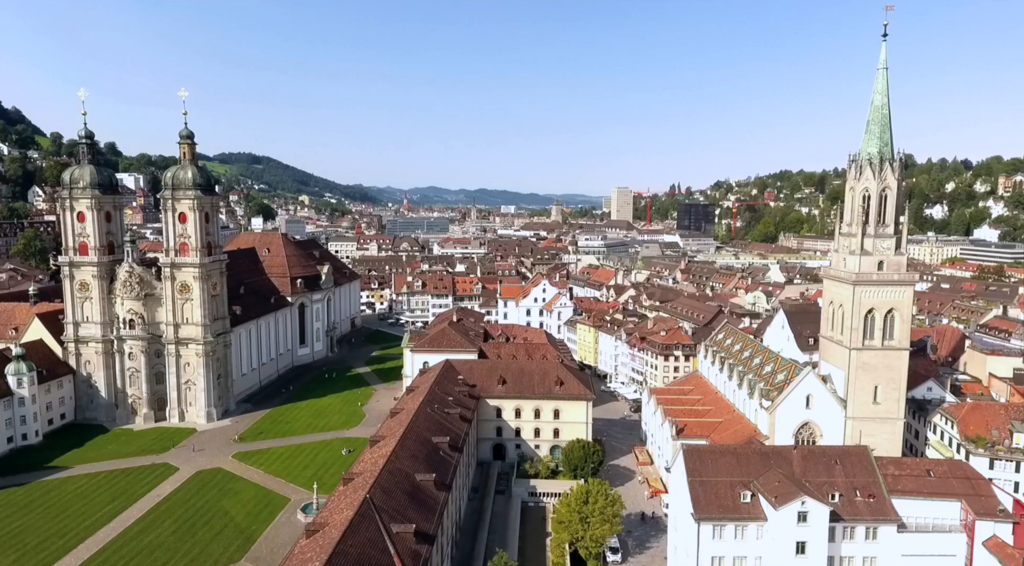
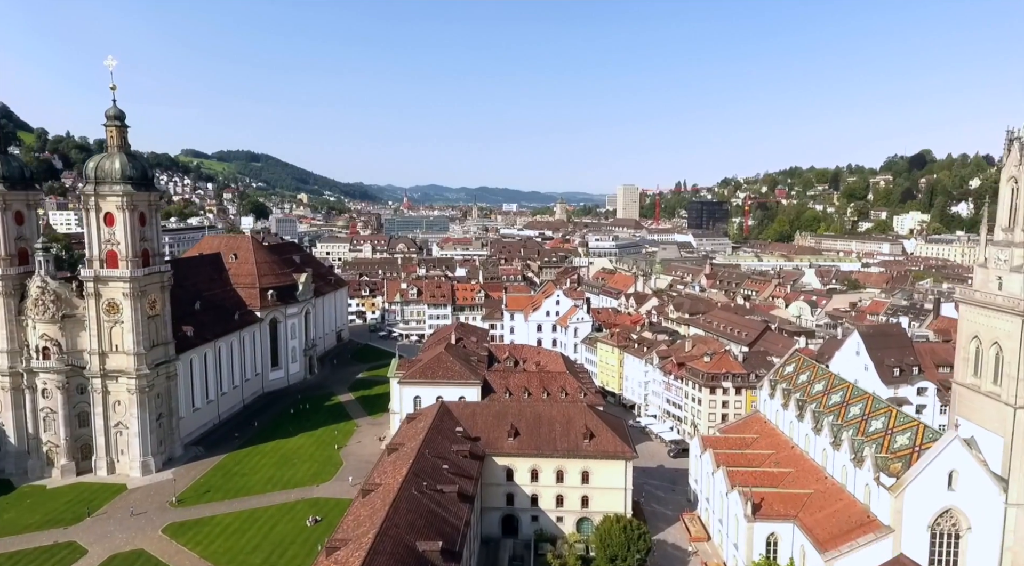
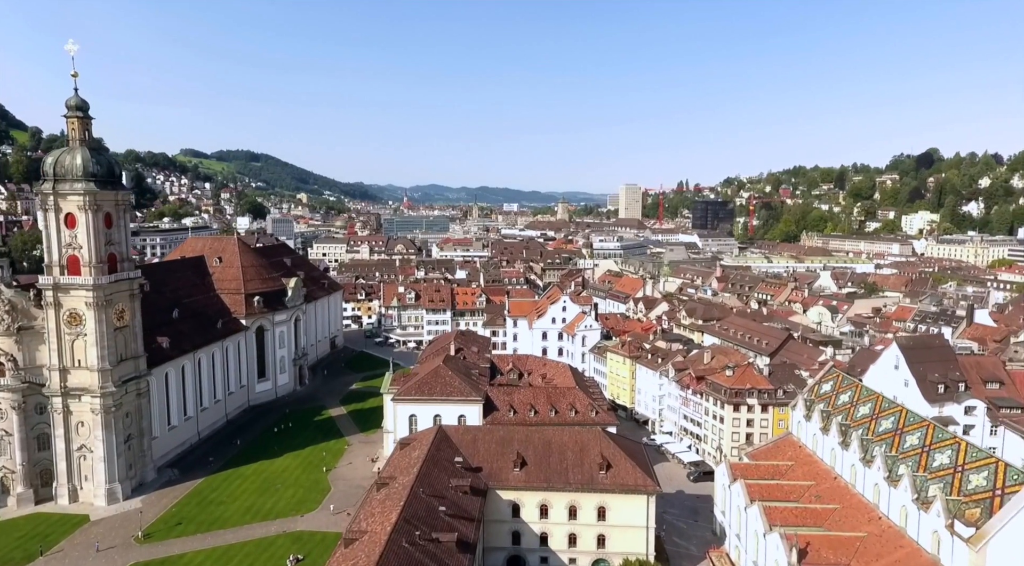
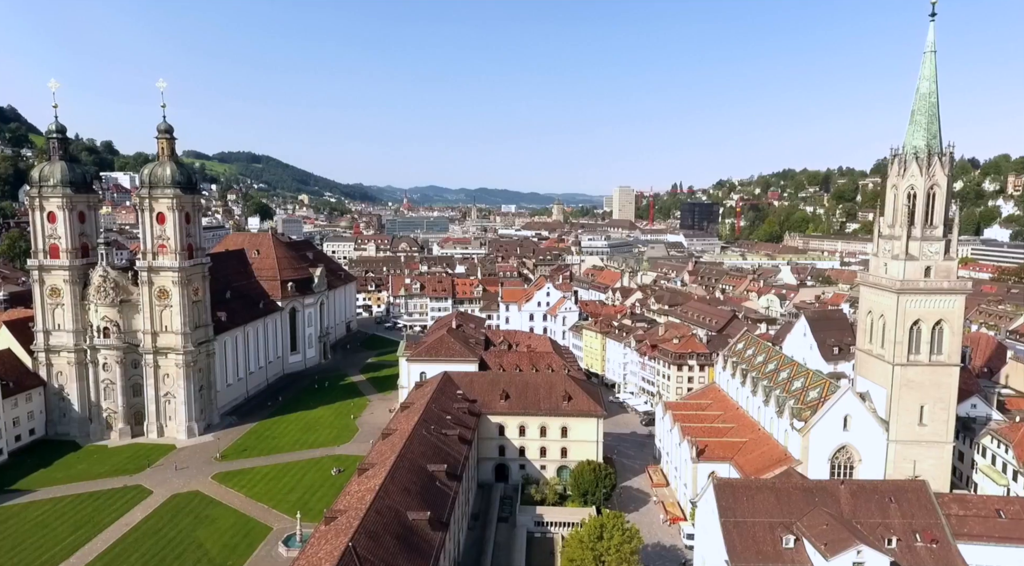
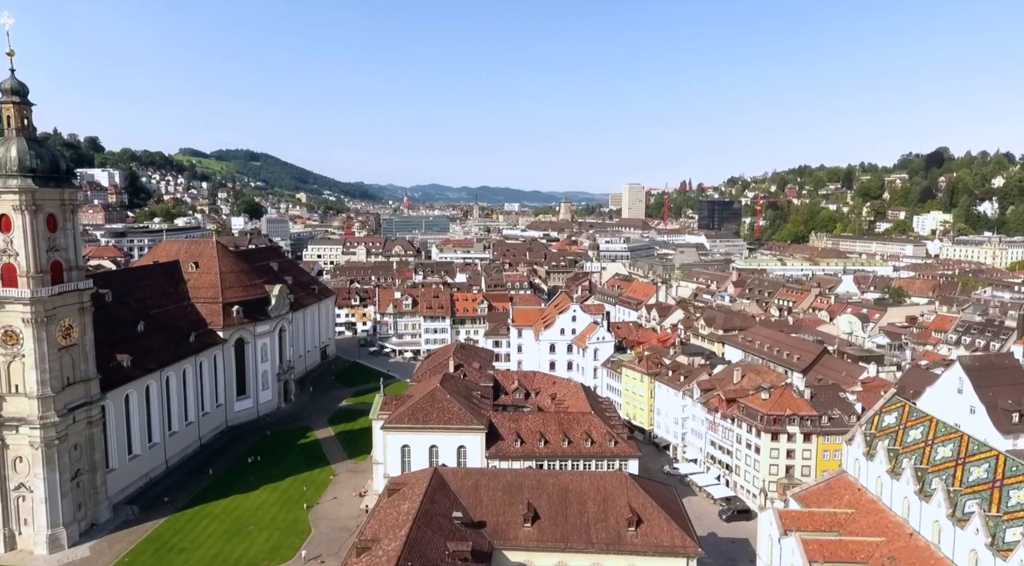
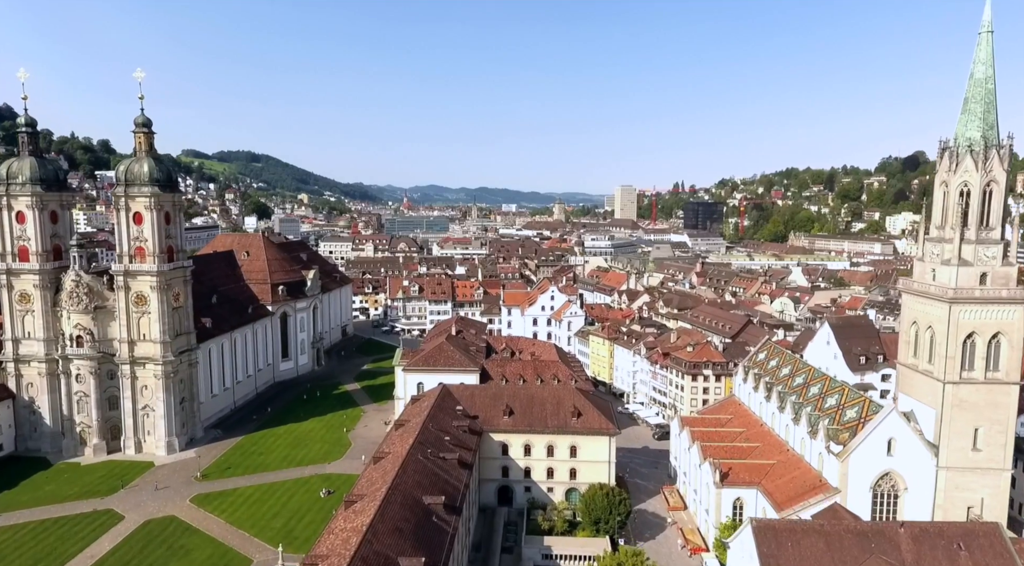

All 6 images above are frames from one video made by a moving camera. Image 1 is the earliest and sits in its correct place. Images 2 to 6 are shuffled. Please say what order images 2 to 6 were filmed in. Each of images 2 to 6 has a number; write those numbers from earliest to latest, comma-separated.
4, 6, 2, 3, 5
